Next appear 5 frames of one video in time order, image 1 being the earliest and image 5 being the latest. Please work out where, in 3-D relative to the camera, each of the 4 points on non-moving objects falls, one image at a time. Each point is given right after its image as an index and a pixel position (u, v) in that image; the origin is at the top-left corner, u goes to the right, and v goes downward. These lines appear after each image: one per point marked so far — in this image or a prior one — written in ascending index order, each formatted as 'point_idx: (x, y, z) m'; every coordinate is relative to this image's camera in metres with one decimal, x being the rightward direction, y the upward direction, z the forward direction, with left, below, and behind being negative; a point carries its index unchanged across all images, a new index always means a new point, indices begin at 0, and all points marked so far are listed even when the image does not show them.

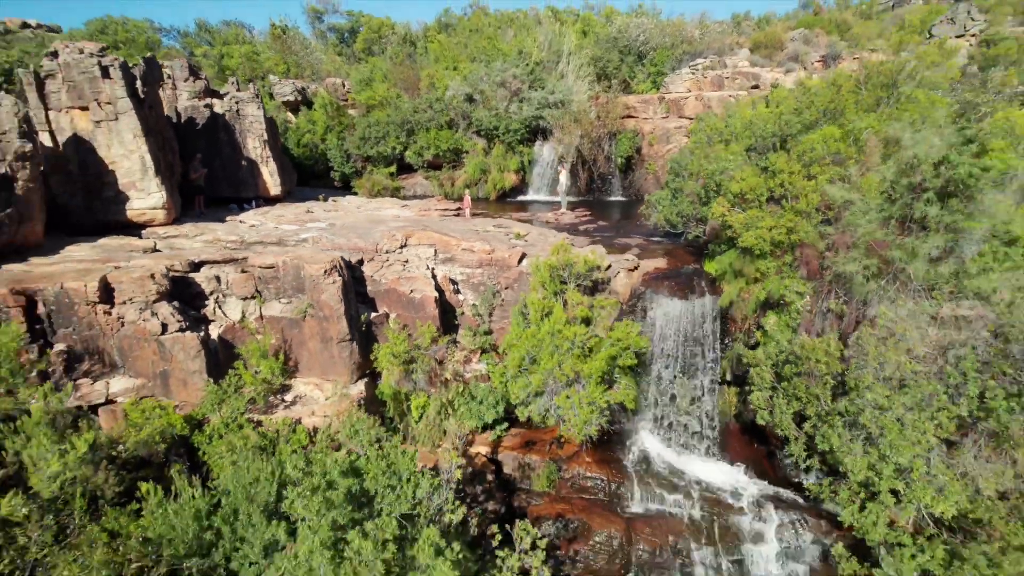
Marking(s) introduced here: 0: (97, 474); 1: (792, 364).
0: (-2.2, -1.0, +5.0) m
1: (+1.8, -0.5, +6.2) m
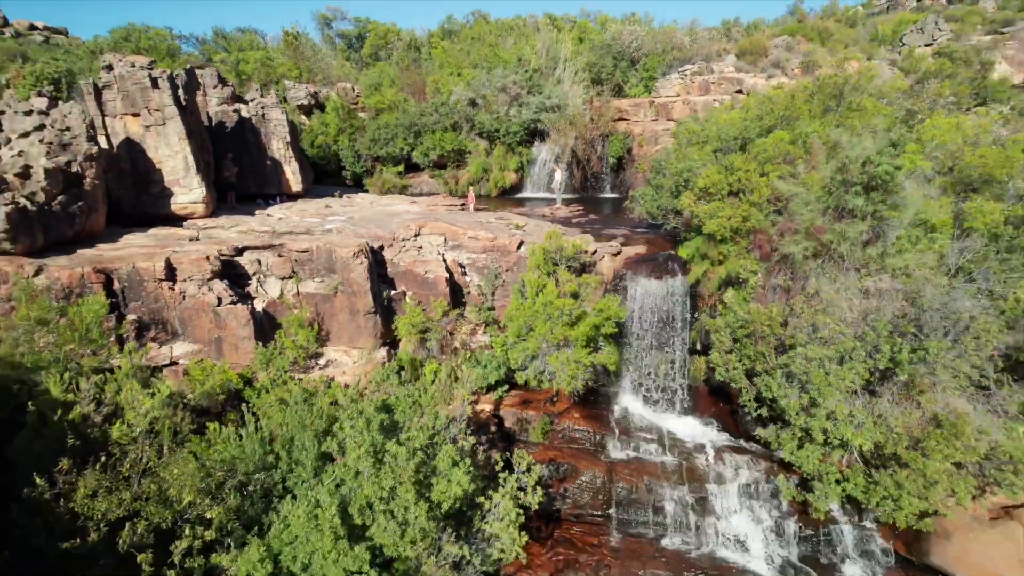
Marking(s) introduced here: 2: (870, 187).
0: (-2.2, -0.8, +6.2) m
1: (+1.8, -0.3, +7.4) m
2: (+2.7, +0.8, +7.5) m
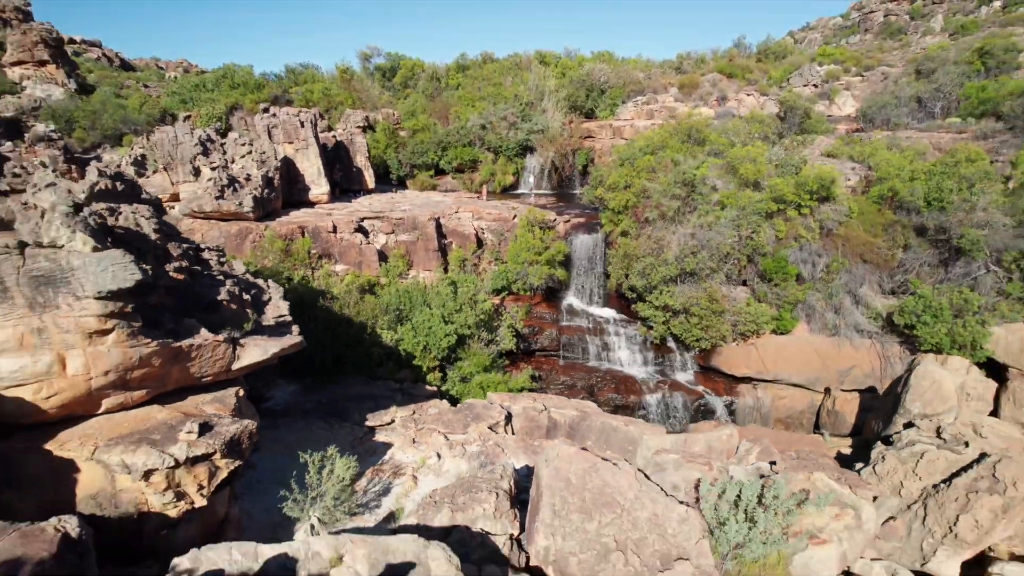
0: (-2.3, 0.0, +13.3) m
1: (+1.8, +0.5, +14.4) m
2: (+2.7, +1.6, +14.6) m
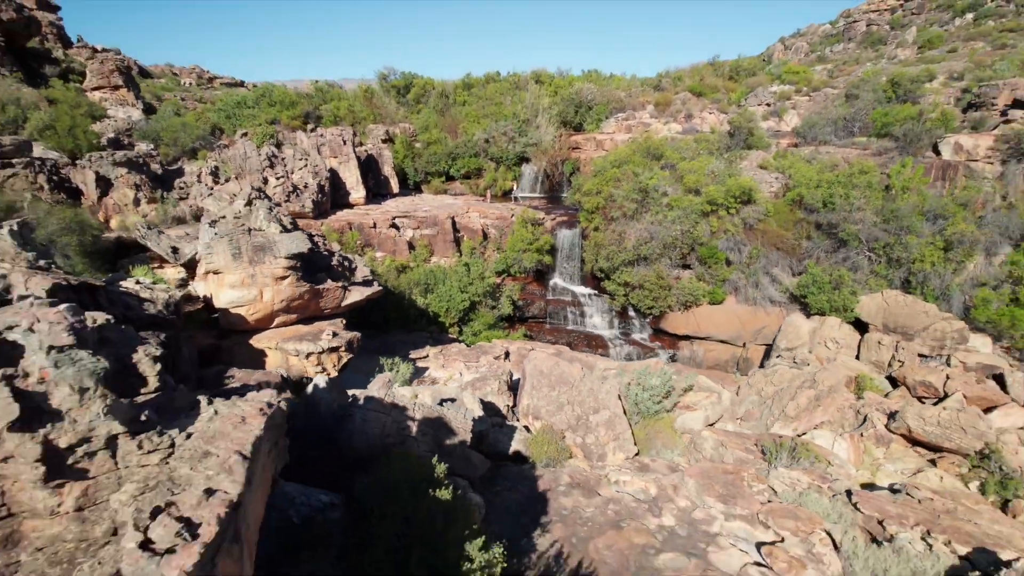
0: (-2.3, +0.3, +17.6) m
1: (+1.7, +0.8, +18.8) m
2: (+2.7, +1.9, +18.9) m
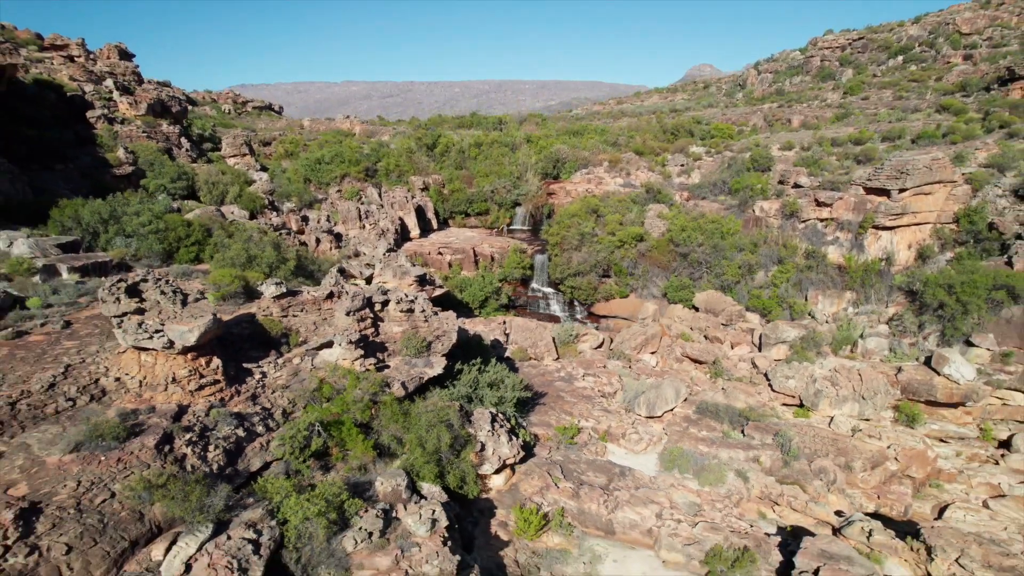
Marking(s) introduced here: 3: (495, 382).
0: (-2.4, +0.3, +31.0) m
1: (+1.6, +0.8, +32.1) m
2: (+2.5, +1.9, +32.2) m
3: (-0.3, -1.7, +16.9) m
